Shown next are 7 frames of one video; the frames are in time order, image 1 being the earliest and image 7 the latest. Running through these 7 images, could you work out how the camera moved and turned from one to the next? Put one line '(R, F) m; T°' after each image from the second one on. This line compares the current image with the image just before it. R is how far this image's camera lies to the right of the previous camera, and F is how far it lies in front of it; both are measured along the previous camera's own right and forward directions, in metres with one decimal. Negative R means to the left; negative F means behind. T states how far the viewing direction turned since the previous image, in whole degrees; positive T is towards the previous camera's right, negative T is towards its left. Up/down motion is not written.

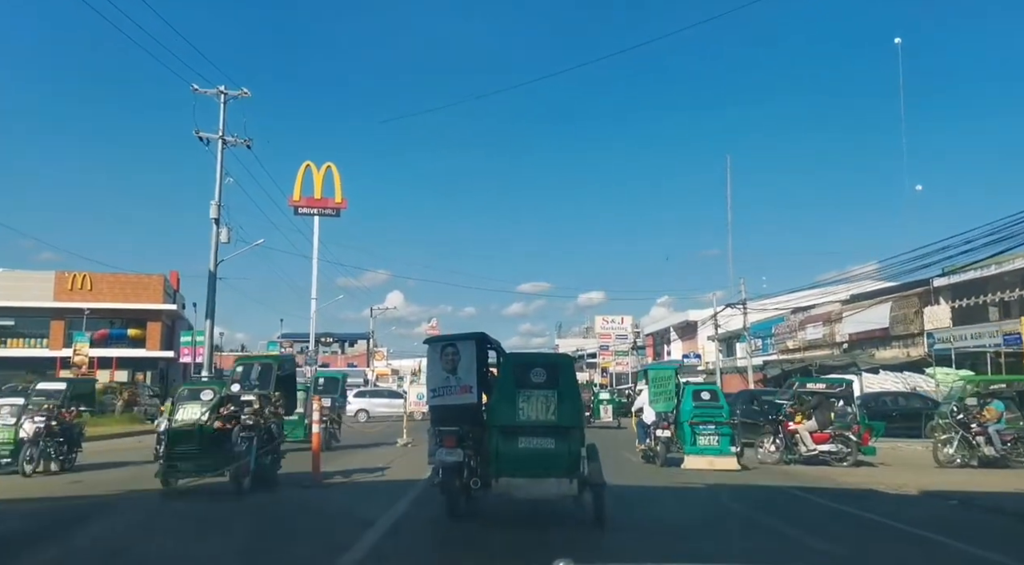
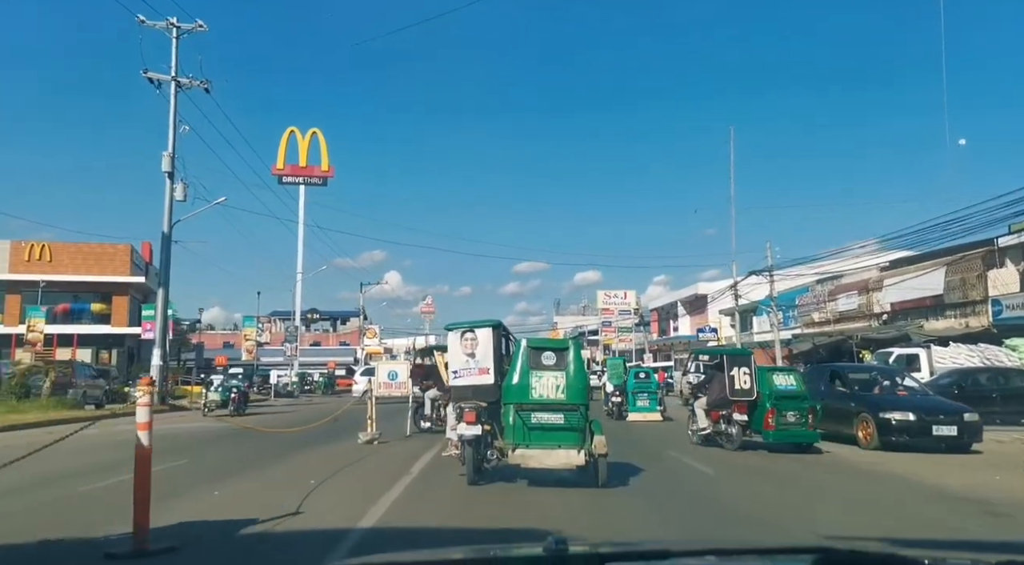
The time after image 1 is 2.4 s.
(-0.1, +3.5) m; 0°
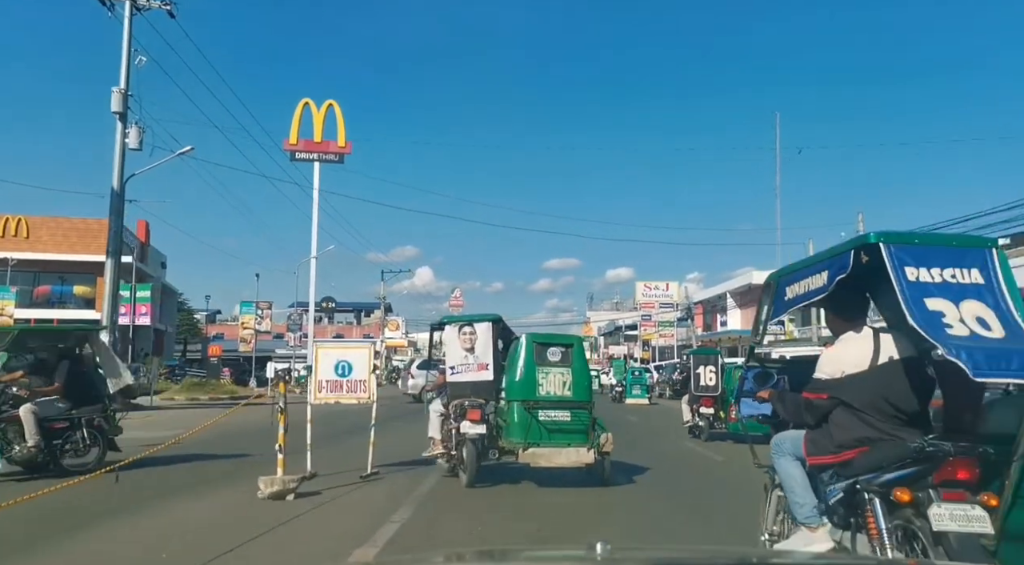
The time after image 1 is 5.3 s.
(-0.1, +4.7) m; -2°
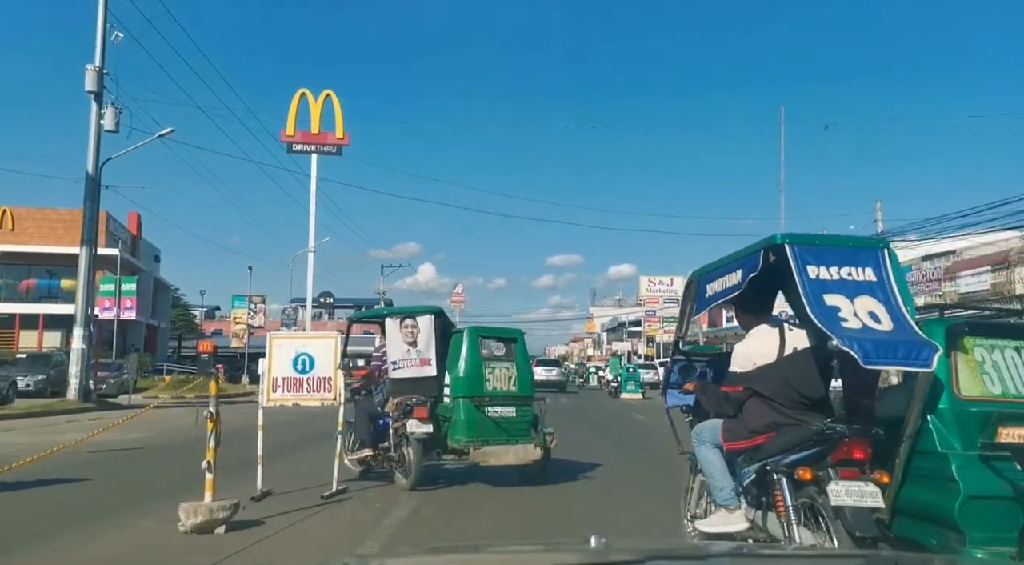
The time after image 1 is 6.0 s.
(0.0, +1.1) m; 0°
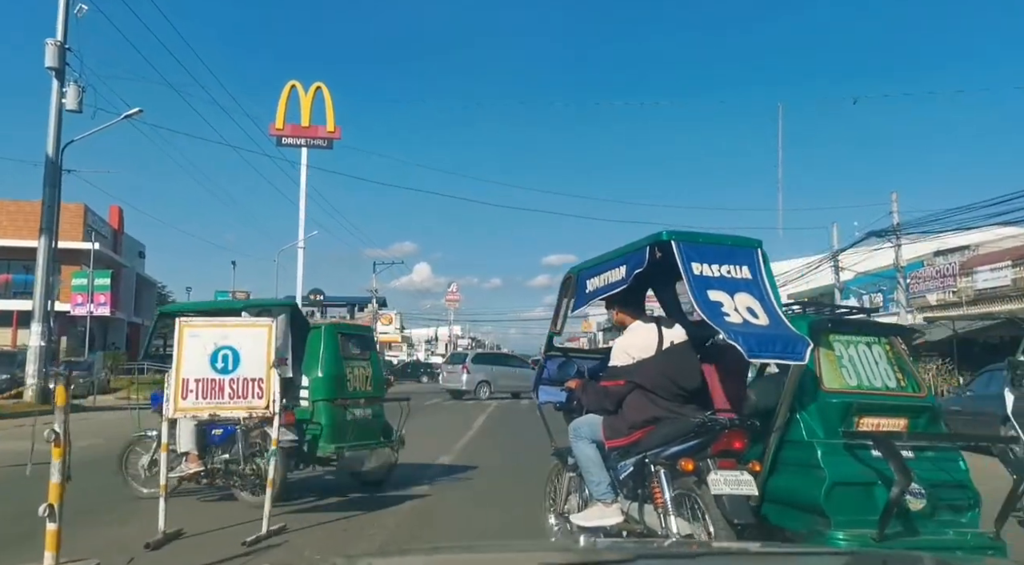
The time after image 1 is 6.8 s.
(0.0, +1.2) m; 0°
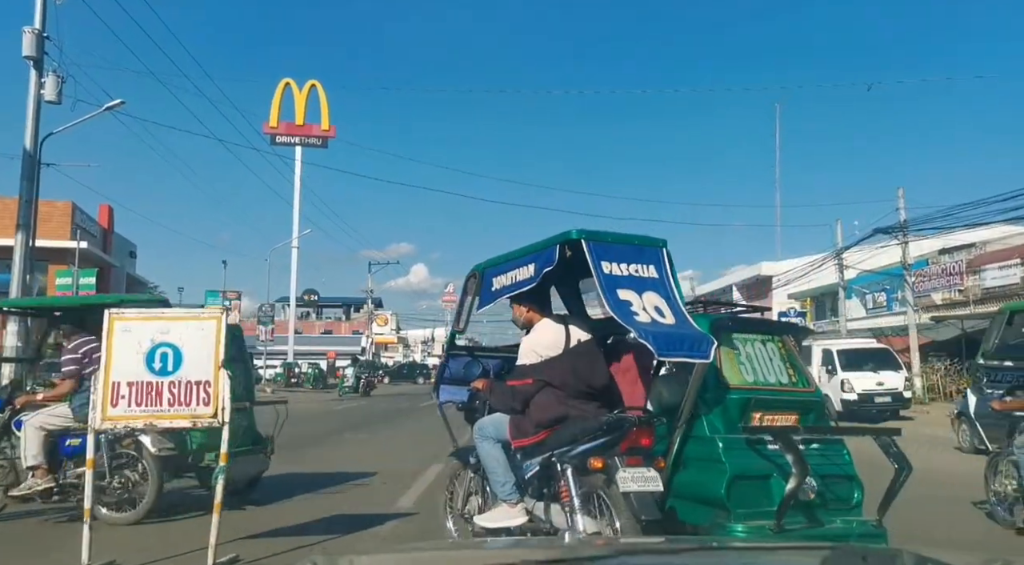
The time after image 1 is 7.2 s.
(0.0, +0.6) m; 0°
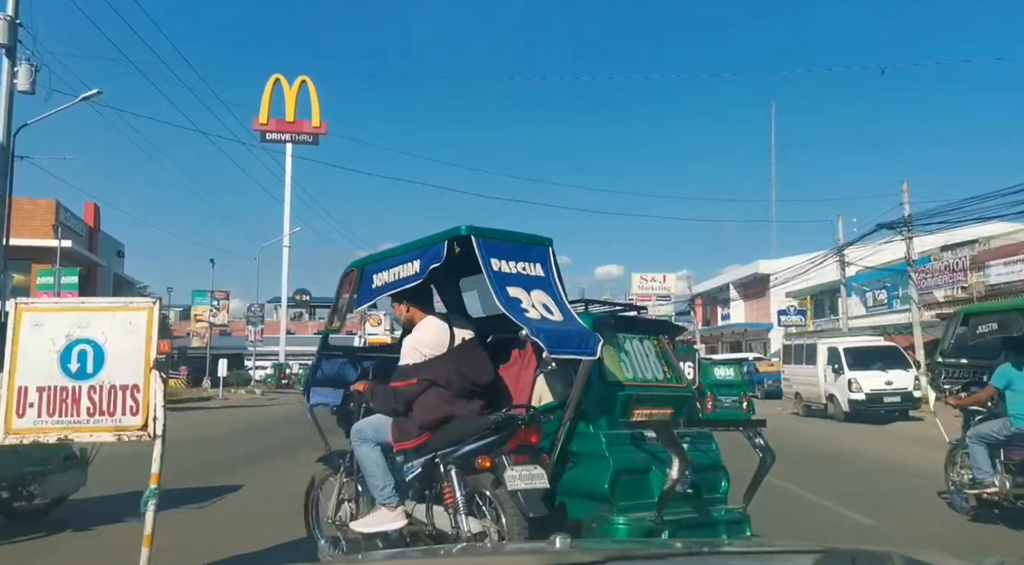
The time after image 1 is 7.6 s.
(0.0, +0.6) m; 0°
